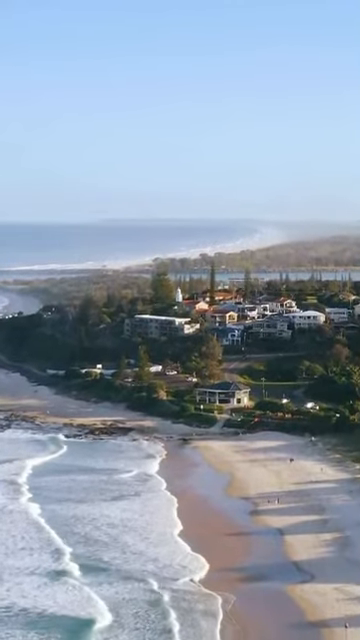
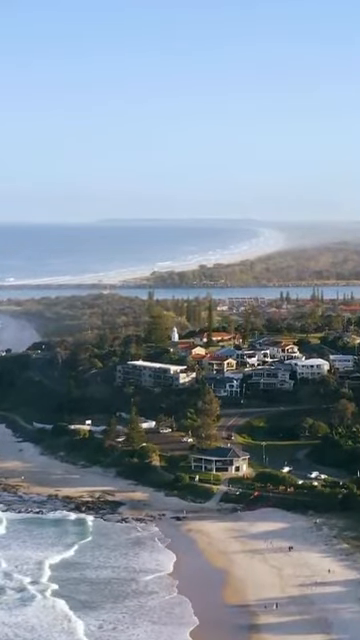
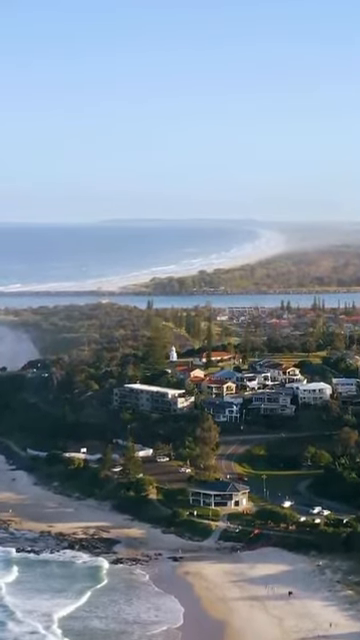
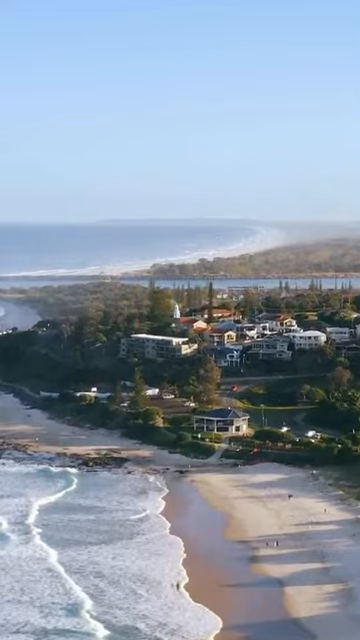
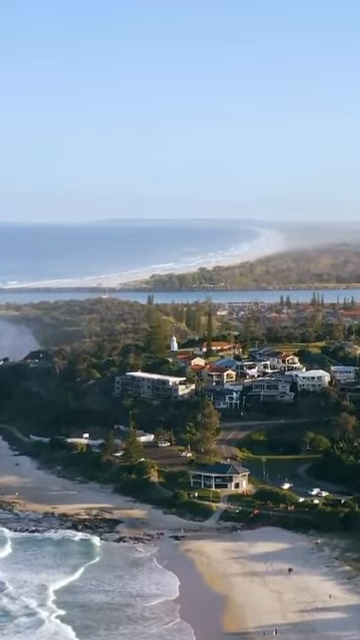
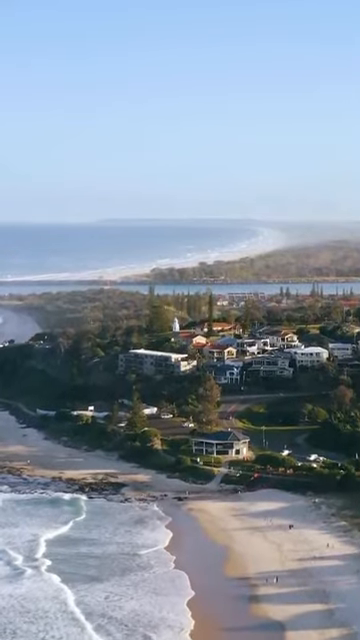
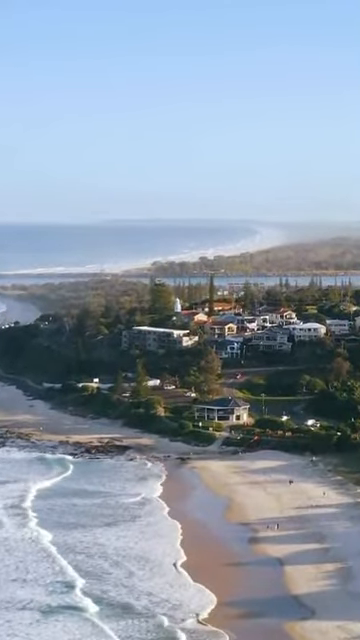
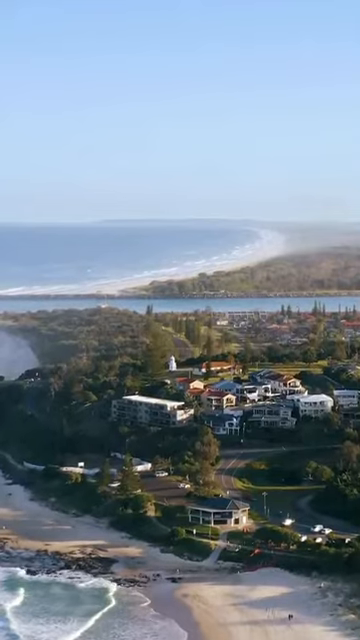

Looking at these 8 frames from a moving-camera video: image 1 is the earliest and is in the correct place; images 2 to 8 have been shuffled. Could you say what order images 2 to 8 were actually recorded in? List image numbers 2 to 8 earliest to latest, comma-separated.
7, 4, 6, 2, 5, 3, 8
